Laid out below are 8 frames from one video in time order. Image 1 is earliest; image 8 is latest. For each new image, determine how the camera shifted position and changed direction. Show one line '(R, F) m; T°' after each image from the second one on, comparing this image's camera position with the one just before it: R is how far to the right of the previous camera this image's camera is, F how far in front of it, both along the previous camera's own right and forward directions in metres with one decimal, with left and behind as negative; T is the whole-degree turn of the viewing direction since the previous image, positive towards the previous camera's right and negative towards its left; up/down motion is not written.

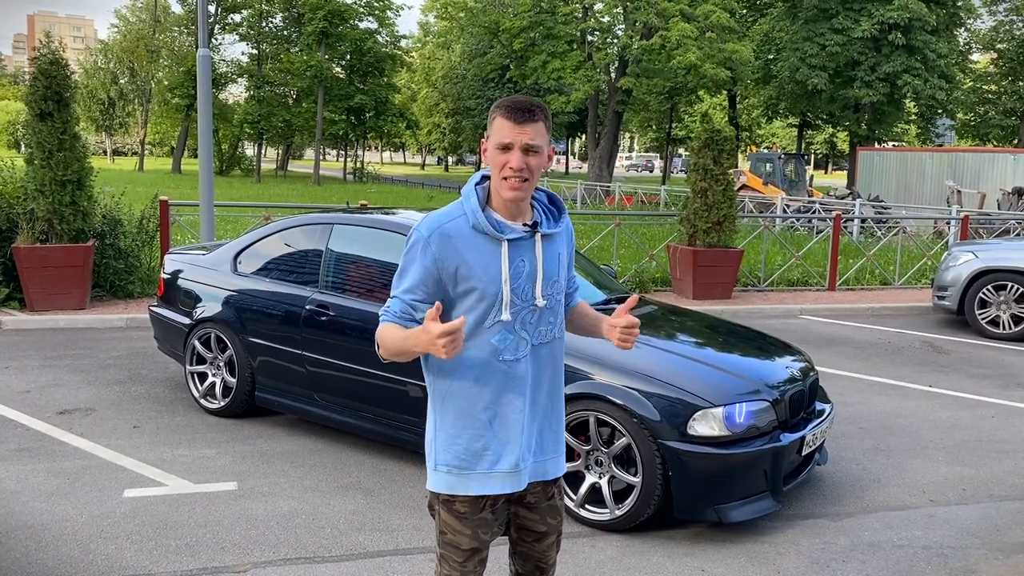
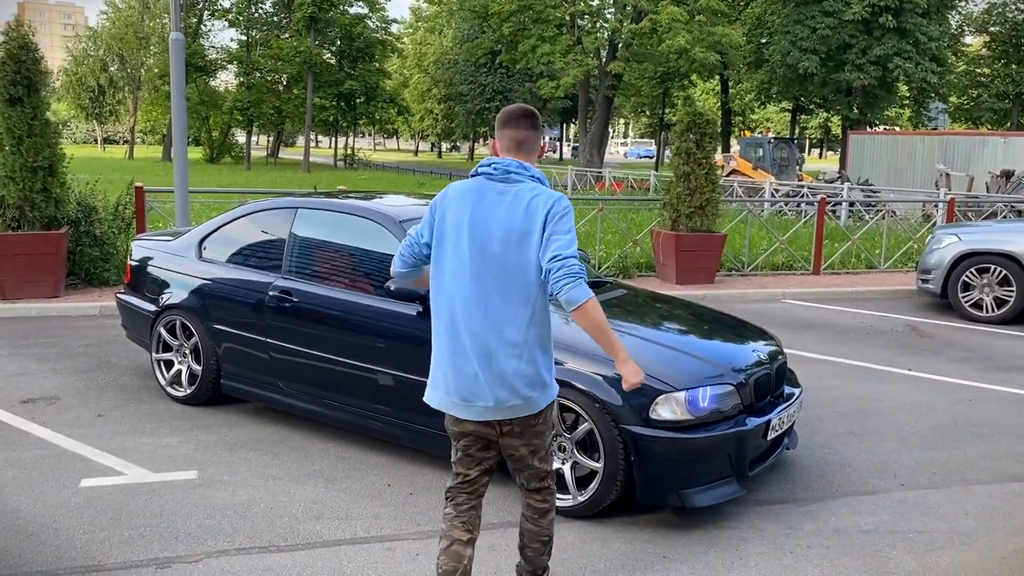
(+0.2, +0.1) m; 0°
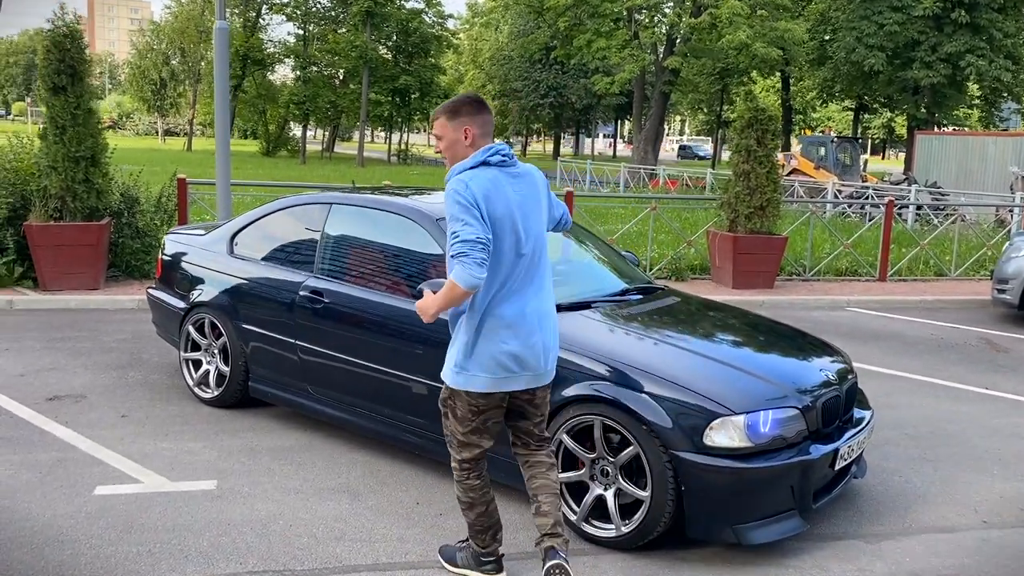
(0.0, +0.3) m; -3°
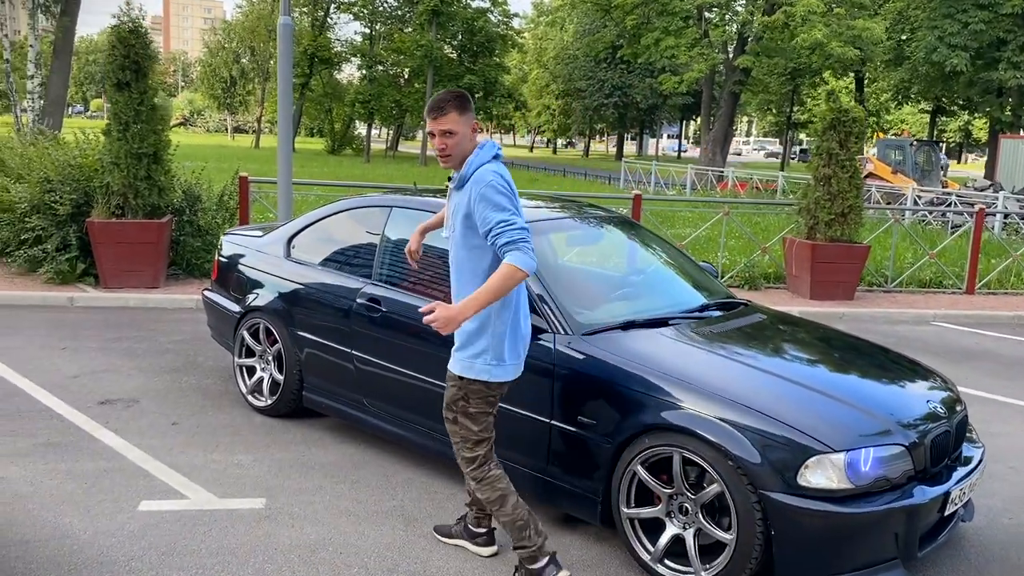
(-0.1, +0.3) m; -4°
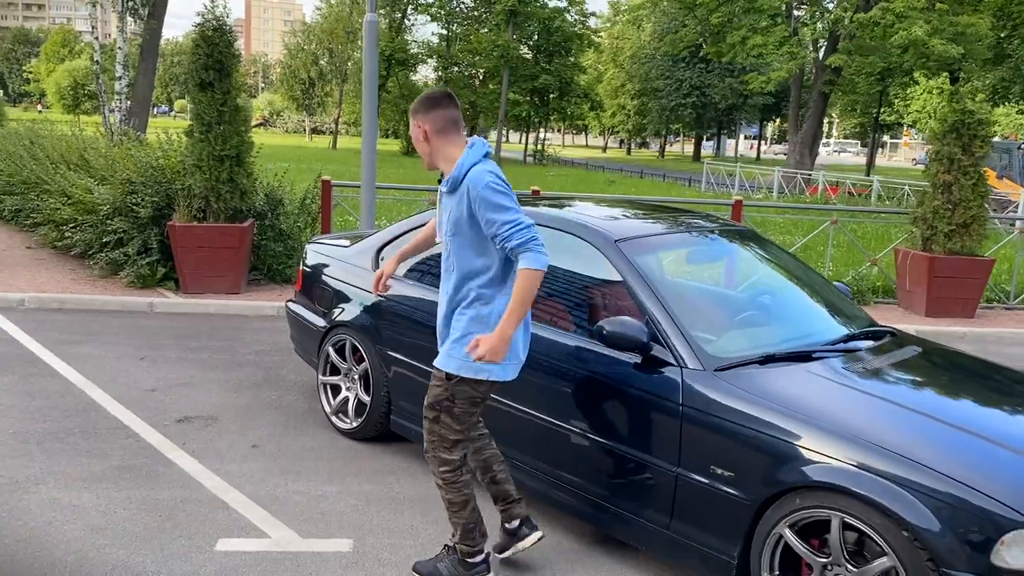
(-0.2, +0.4) m; -4°
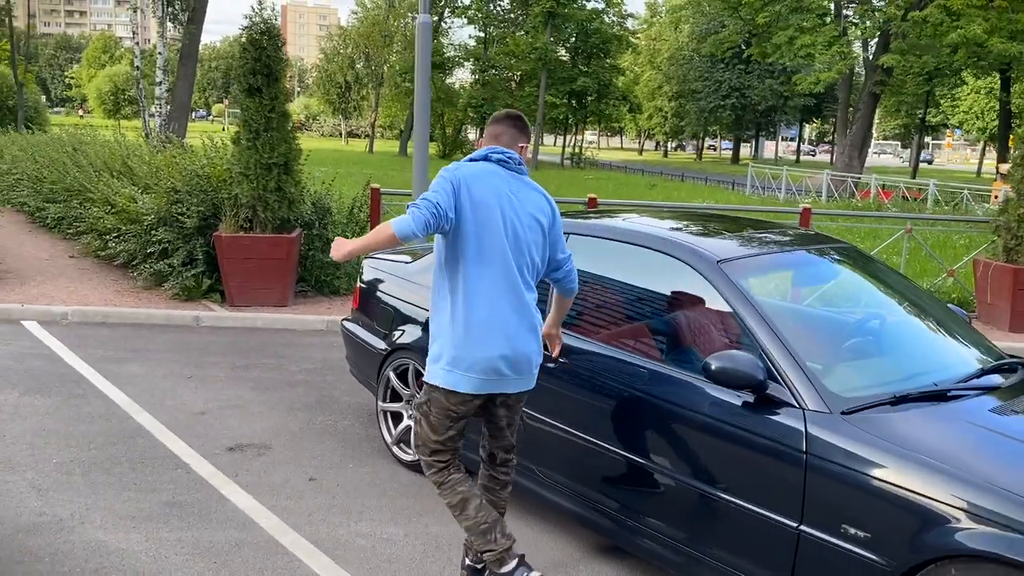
(-0.2, +0.4) m; -2°
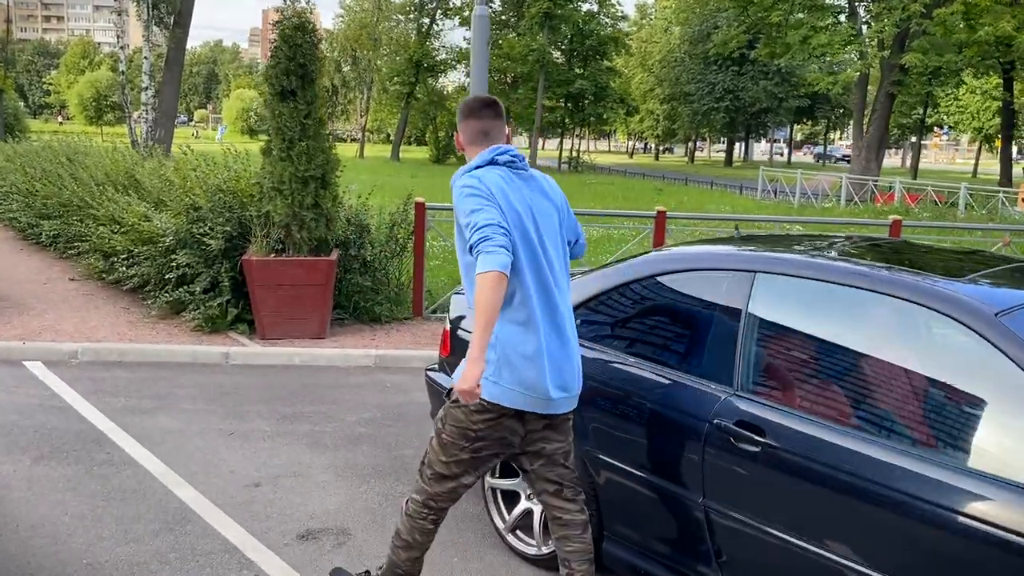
(-0.6, +0.9) m; +1°
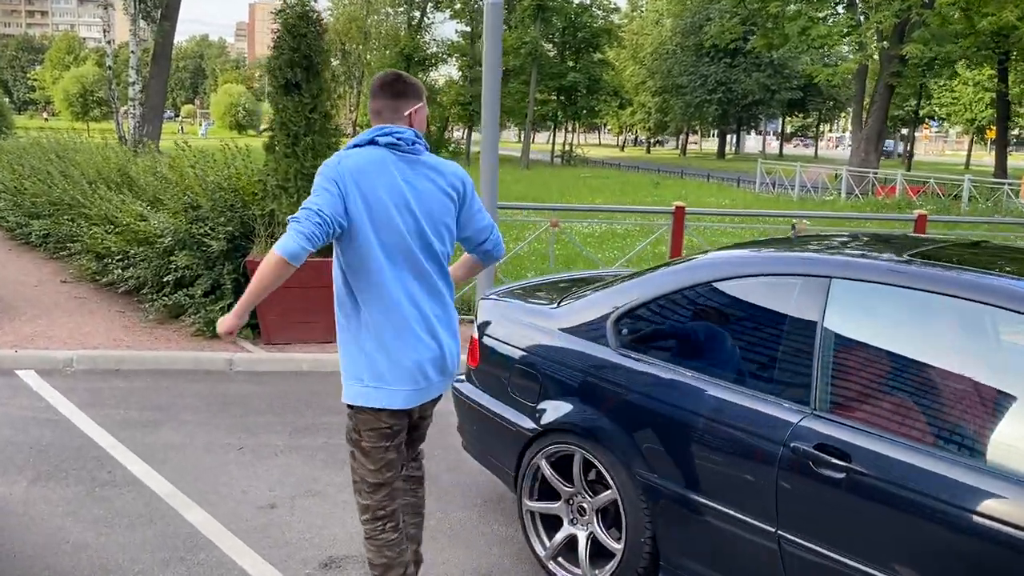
(-0.2, +0.3) m; +1°
